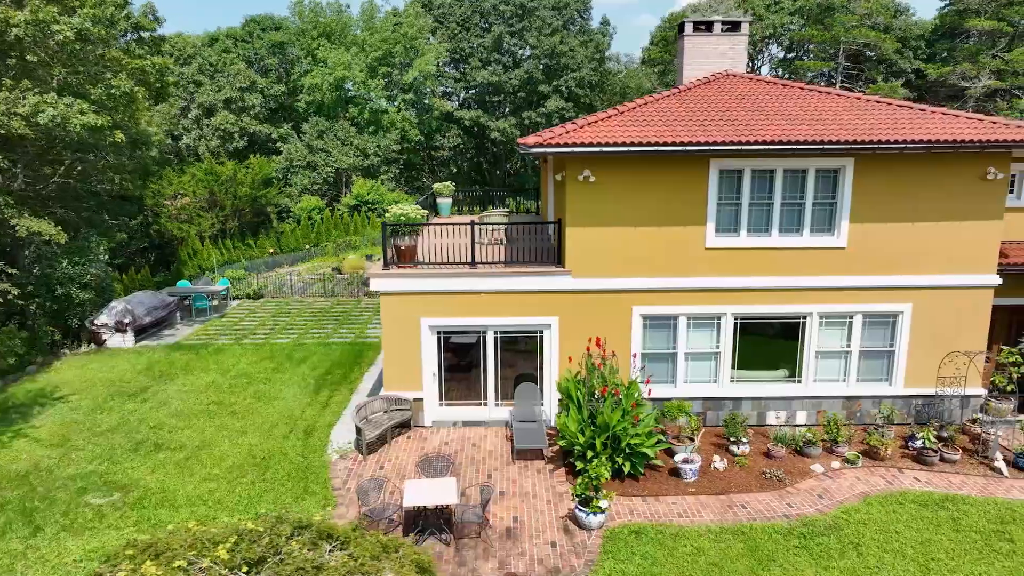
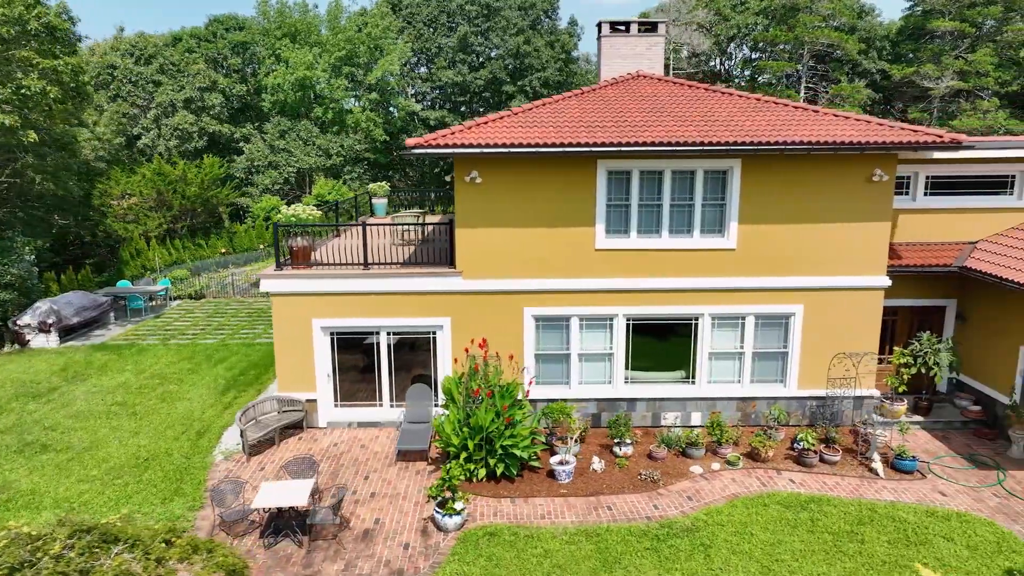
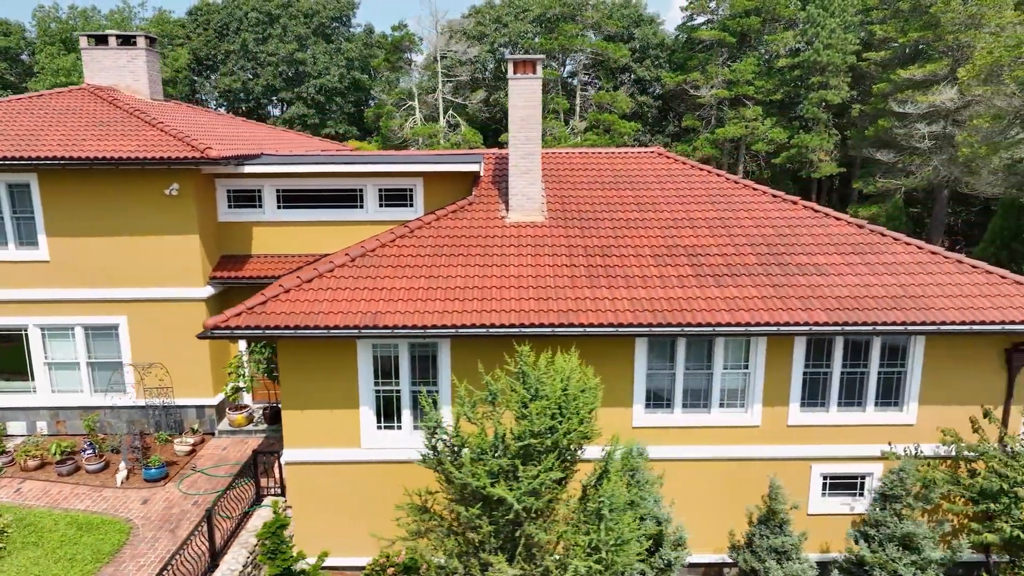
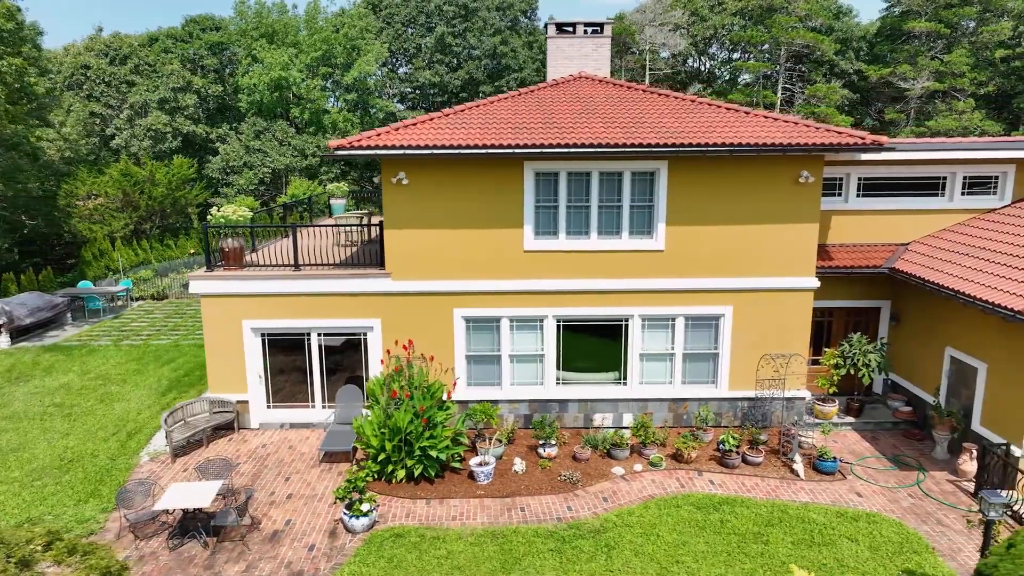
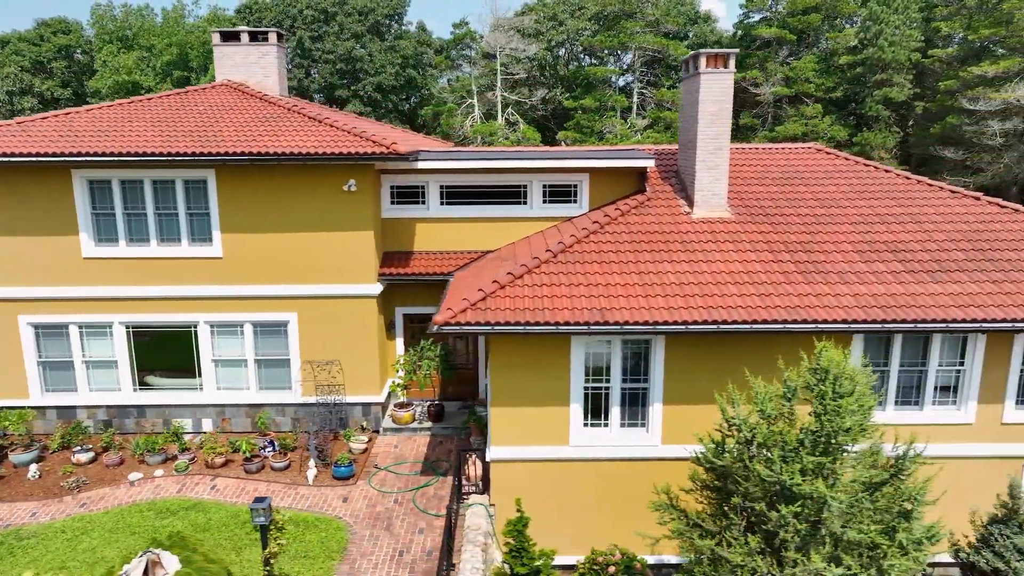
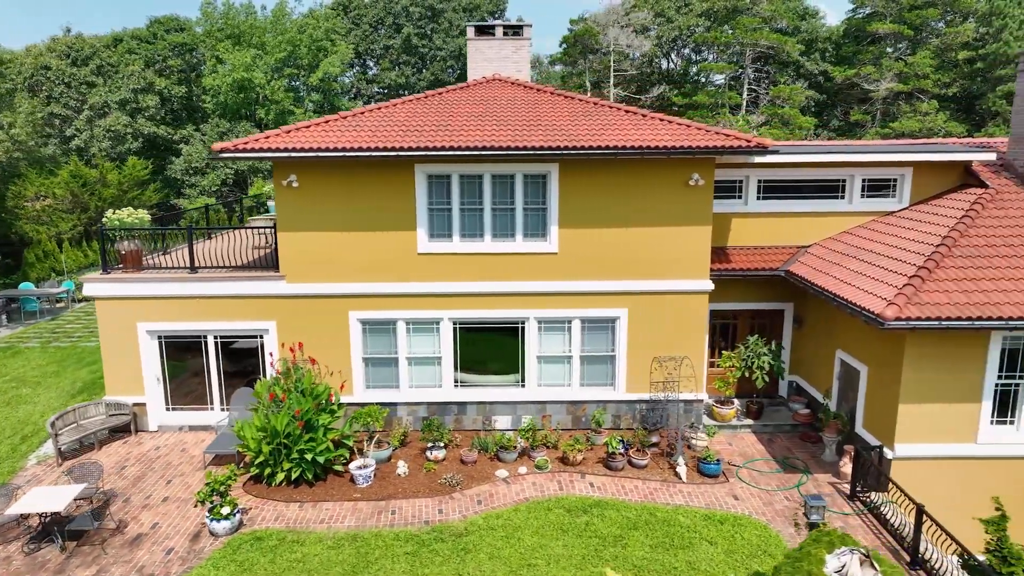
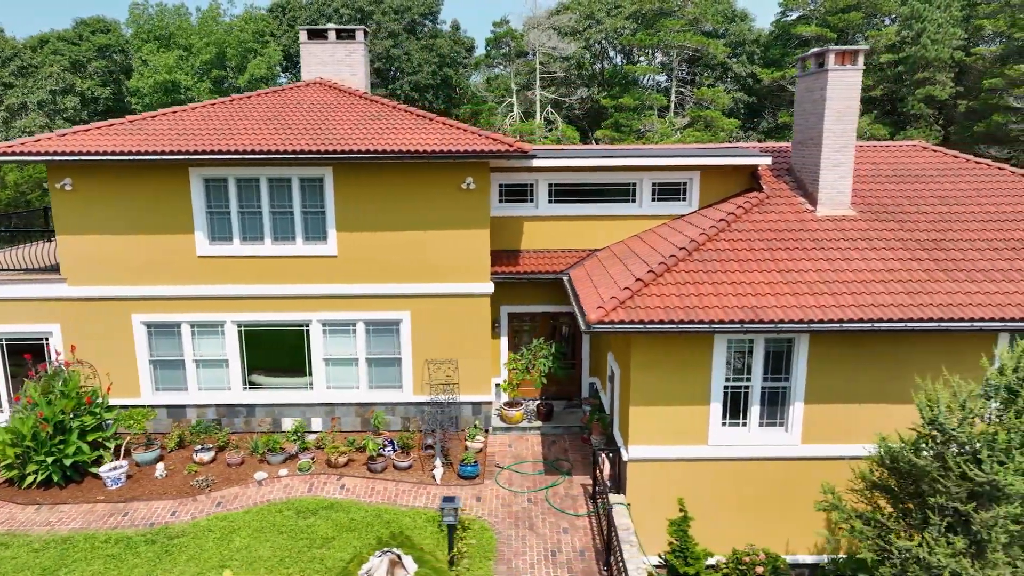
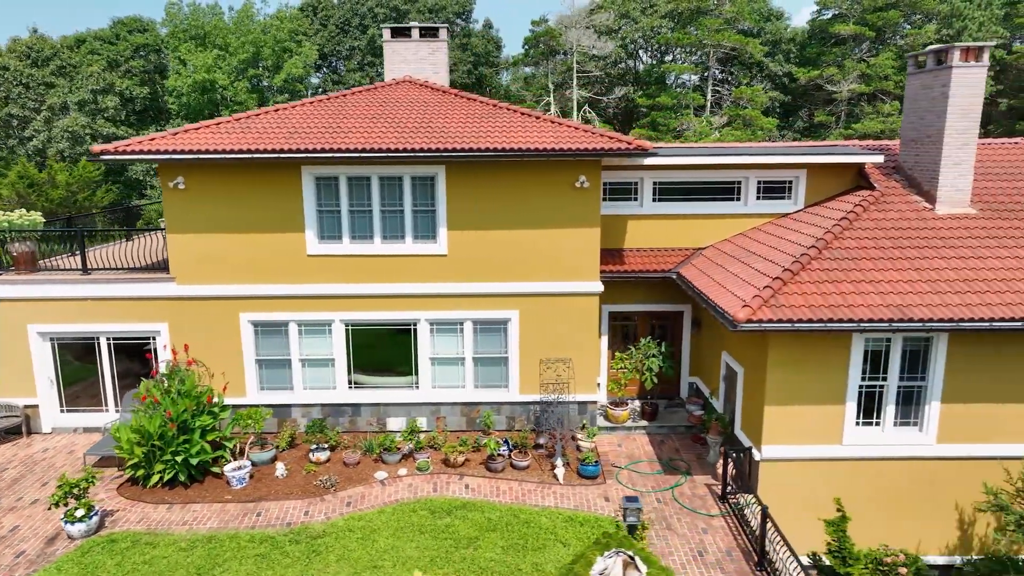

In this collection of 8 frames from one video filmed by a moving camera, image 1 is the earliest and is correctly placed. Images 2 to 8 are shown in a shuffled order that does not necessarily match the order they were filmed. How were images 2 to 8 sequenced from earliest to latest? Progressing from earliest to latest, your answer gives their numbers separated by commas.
2, 4, 6, 8, 7, 5, 3
